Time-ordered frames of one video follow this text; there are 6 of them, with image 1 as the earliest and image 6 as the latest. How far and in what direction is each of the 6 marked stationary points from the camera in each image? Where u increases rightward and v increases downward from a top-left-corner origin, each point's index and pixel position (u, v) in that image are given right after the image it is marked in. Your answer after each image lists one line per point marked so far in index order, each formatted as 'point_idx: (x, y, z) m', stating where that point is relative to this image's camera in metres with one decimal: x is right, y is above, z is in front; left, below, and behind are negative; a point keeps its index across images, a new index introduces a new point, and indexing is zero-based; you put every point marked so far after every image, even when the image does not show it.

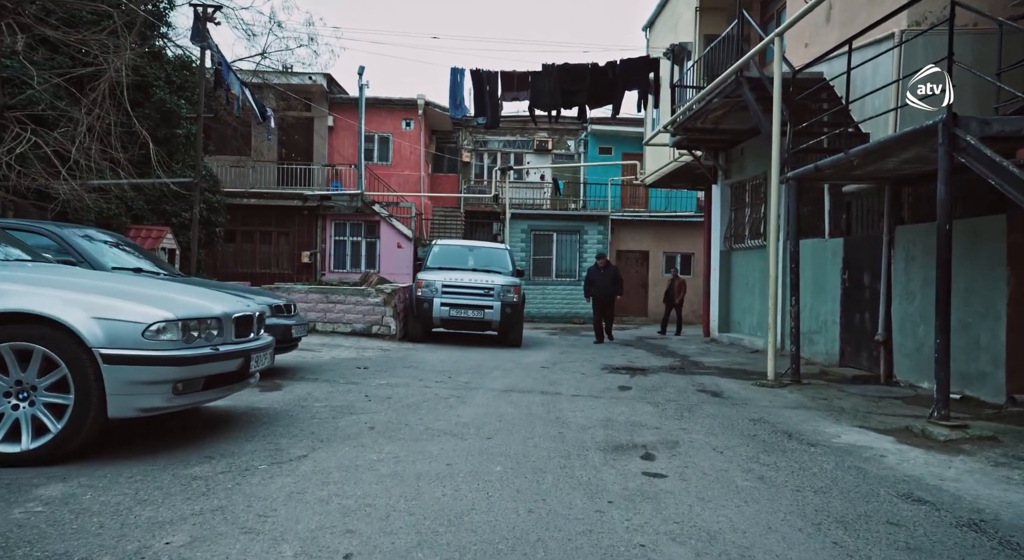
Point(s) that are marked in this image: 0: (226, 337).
0: (-1.7, -0.3, +4.7) m
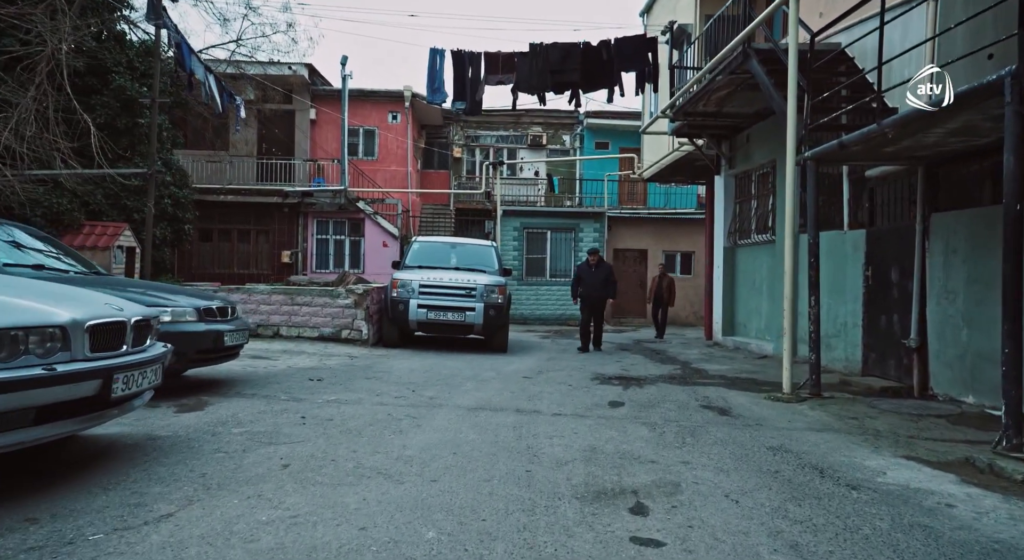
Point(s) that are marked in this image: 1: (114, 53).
0: (-2.0, -0.3, +3.5) m
1: (-7.6, +4.3, +14.7) m
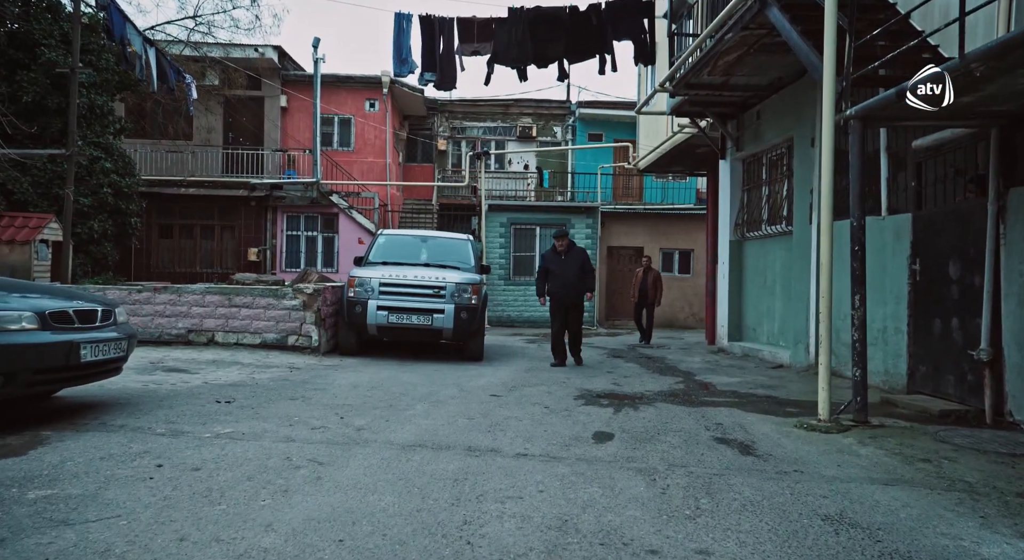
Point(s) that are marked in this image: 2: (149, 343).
0: (-2.3, -0.3, +1.9) m
1: (-8.0, +4.4, +13.0) m
2: (-4.7, -0.8, +9.9) m
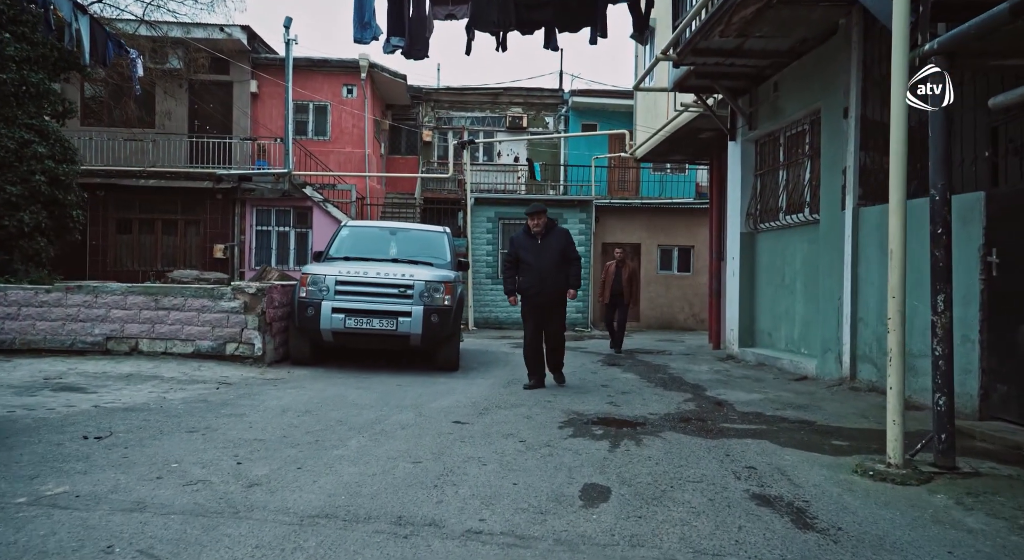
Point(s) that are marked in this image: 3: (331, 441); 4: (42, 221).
0: (-2.5, -0.3, +0.3) m
1: (-8.2, +4.4, +11.5) m
2: (-4.9, -0.8, +8.4) m
3: (-1.1, -1.0, +4.8) m
4: (-7.9, +1.0, +12.9) m
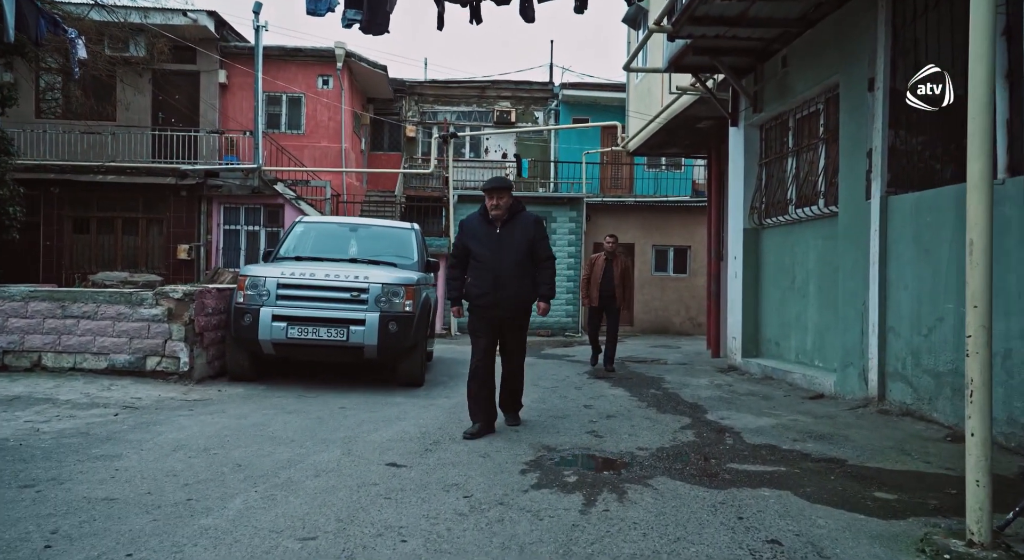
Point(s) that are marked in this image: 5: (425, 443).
0: (-2.7, -0.3, -0.9) m
1: (-8.6, +4.3, +10.2) m
2: (-5.2, -0.8, +7.1) m
3: (-1.4, -1.0, +3.6) m
4: (-8.2, +0.9, +11.6) m
5: (-0.5, -1.1, +5.0) m
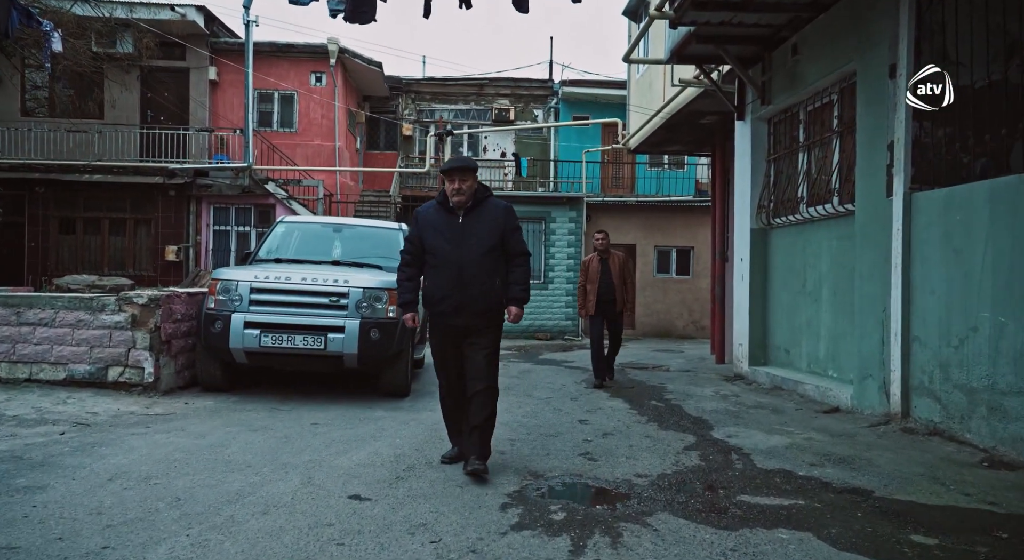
0: (-2.9, -0.3, -1.4) m
1: (-8.6, +4.3, +9.7) m
2: (-5.3, -0.9, +6.6) m
3: (-1.5, -1.1, +3.0) m
4: (-8.3, +0.9, +11.1) m
5: (-0.6, -1.1, +4.4) m
